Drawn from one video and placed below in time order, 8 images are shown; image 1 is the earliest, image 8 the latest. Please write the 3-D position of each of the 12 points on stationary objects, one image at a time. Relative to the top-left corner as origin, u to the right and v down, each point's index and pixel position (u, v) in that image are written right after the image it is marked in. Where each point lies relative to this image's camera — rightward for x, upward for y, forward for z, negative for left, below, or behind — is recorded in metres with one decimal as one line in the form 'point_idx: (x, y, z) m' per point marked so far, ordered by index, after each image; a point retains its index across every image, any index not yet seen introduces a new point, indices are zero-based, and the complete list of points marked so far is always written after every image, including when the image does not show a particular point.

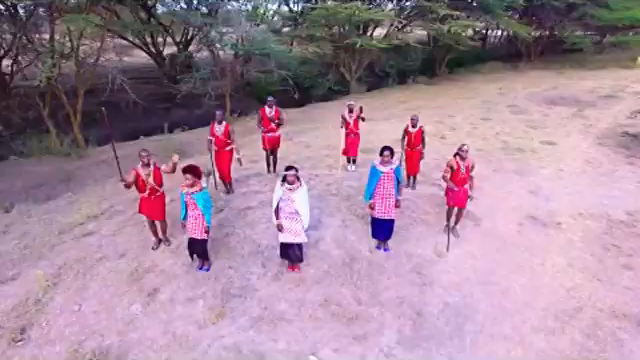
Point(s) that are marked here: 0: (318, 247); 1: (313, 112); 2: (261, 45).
0: (0.0, -1.1, +6.1) m
1: (-0.2, +3.4, +19.0) m
2: (-2.5, +5.8, +16.1) m
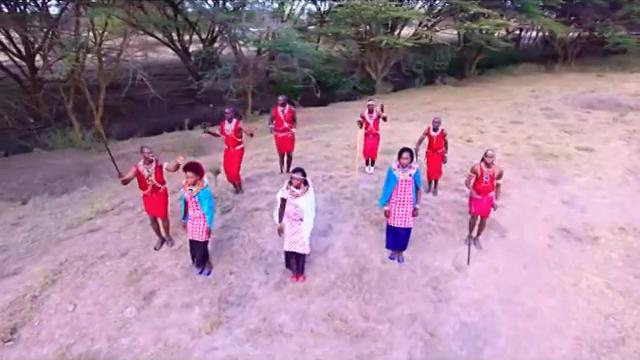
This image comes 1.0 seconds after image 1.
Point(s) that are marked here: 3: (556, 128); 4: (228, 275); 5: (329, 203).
0: (+0.1, -1.1, +5.7) m
1: (+0.9, +3.4, +18.5) m
2: (-1.5, +5.8, +15.8) m
3: (+8.7, +1.9, +13.9) m
4: (-1.3, -1.4, +5.5) m
5: (+0.2, -0.4, +6.8) m
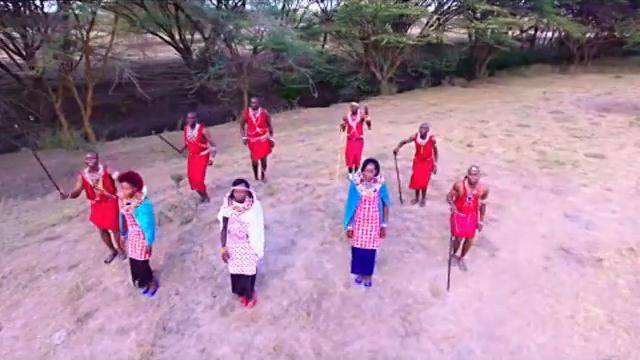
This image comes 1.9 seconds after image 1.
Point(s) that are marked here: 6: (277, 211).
0: (-0.5, -1.3, +5.0) m
1: (+0.8, +3.2, +17.8) m
2: (-1.6, +5.6, +15.2) m
3: (+8.5, +1.7, +13.0) m
4: (-1.9, -1.5, +5.0) m
5: (-0.3, -0.6, +6.2) m
6: (-0.7, -0.5, +6.3) m
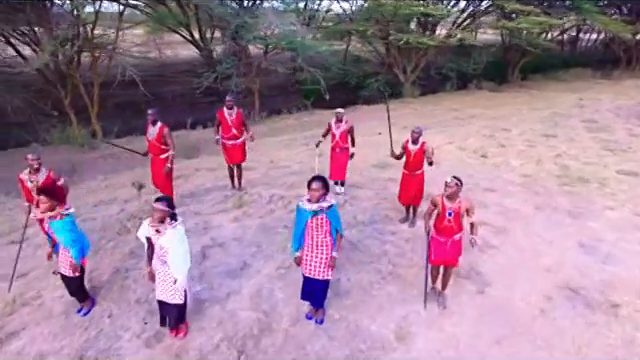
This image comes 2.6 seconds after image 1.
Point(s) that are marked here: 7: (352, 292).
0: (-1.1, -1.5, +4.4) m
1: (+1.4, +2.9, +17.1) m
2: (-1.2, +5.5, +14.6) m
3: (+8.6, +1.1, +11.6) m
4: (-2.6, -1.6, +4.5) m
5: (-0.9, -0.8, +5.6) m
6: (-1.2, -0.7, +5.7) m
7: (+0.4, -1.4, +4.8) m
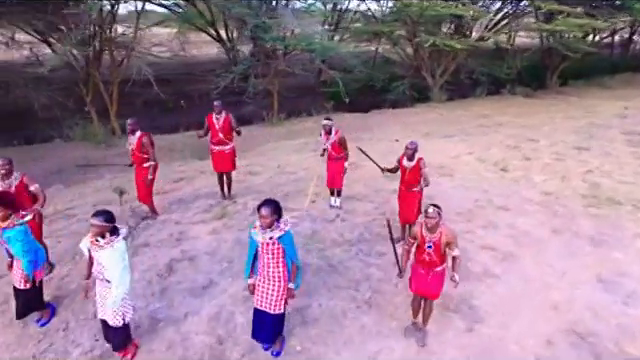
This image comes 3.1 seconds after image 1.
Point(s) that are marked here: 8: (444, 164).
0: (-1.5, -1.6, +4.2) m
1: (+2.2, +2.7, +16.5) m
2: (-0.4, +5.3, +14.3) m
3: (+8.8, +0.5, +10.5) m
4: (-3.0, -1.7, +4.3) m
5: (-1.1, -0.9, +5.3) m
6: (-1.5, -0.8, +5.4) m
7: (0.0, -1.6, +4.4) m
8: (+3.4, +0.4, +10.2) m
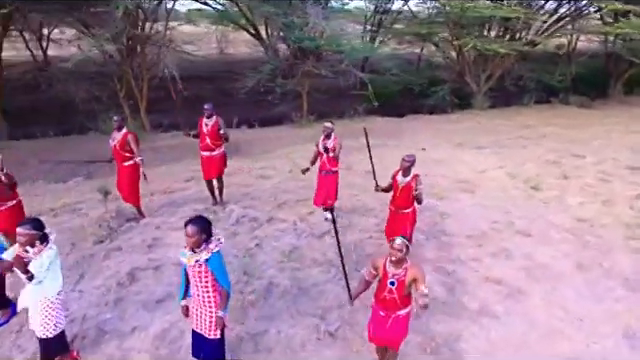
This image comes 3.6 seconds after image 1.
0: (-2.0, -1.7, +3.9) m
1: (+3.4, +2.3, +15.8) m
2: (+0.7, +5.1, +13.9) m
3: (+9.1, -0.2, +9.0) m
4: (-3.5, -1.7, +4.2) m
5: (-1.5, -1.0, +5.0) m
6: (-1.8, -0.9, +5.2) m
7: (-0.5, -1.8, +4.0) m
8: (+3.7, 0.0, +9.4) m
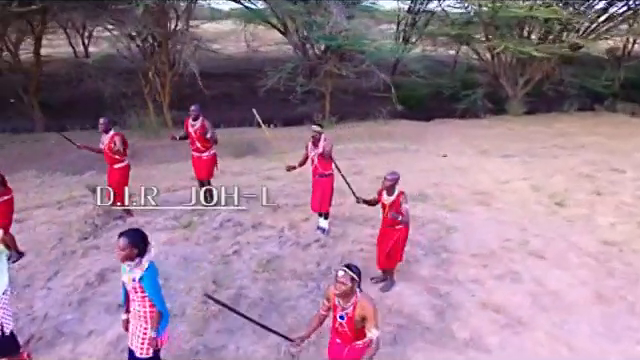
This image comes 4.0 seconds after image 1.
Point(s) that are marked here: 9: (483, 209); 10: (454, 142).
0: (-2.4, -1.7, +3.8) m
1: (+4.2, +2.0, +15.1) m
2: (+1.5, +5.0, +13.4) m
3: (+9.2, -0.7, +7.8) m
4: (-3.8, -1.7, +4.2) m
5: (-1.8, -1.1, +4.8) m
6: (-2.0, -0.9, +5.0) m
7: (-0.9, -1.9, +3.7) m
8: (+3.8, -0.2, +8.7) m
9: (+3.3, -0.6, +7.7) m
10: (+4.7, +1.3, +13.3) m
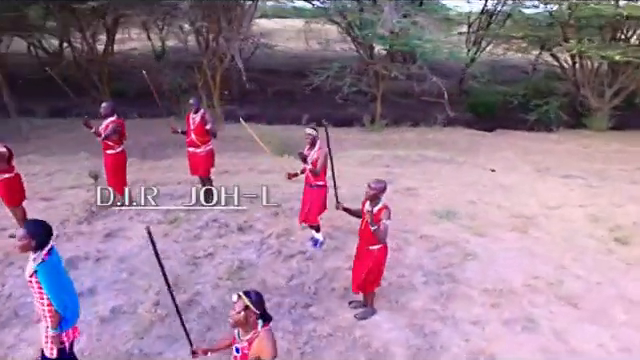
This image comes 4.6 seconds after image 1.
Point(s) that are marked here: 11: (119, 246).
0: (-3.0, -1.5, +3.8) m
1: (+5.9, +1.5, +13.7) m
2: (+3.1, +4.6, +12.6) m
3: (+9.2, -1.6, +5.7) m
4: (-4.3, -1.4, +4.5) m
5: (-2.1, -1.0, +4.7) m
6: (-2.3, -0.8, +4.9) m
7: (-1.5, -1.9, +3.4) m
8: (+4.1, -0.7, +7.5) m
9: (+3.5, -1.0, +6.6) m
10: (+6.0, +0.7, +11.9) m
11: (-2.6, -0.8, +4.9) m
